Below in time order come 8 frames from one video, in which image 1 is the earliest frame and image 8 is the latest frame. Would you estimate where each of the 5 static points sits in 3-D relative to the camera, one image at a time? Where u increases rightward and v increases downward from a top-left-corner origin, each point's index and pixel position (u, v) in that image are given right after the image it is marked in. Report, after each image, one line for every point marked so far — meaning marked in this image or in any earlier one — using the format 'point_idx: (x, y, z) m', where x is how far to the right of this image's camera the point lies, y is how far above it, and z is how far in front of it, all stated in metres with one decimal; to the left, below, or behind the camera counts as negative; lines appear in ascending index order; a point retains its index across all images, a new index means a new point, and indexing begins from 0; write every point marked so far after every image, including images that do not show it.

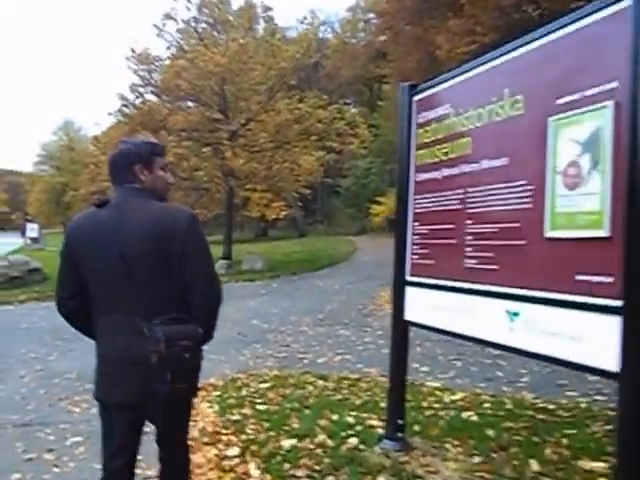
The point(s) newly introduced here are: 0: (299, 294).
0: (-0.4, -1.3, +18.9) m
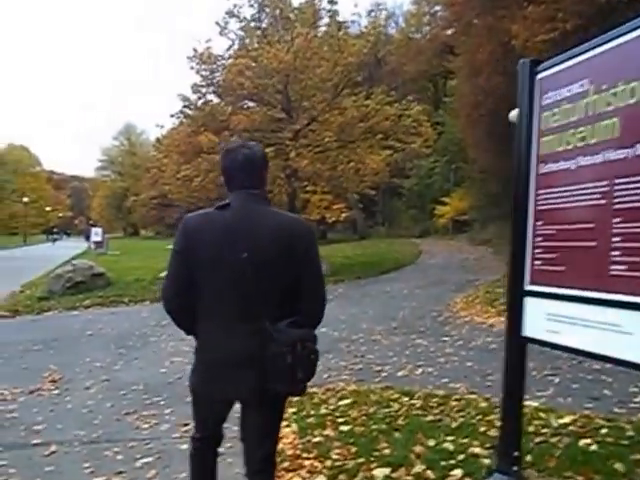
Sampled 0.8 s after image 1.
0: (+1.2, -1.4, +18.0) m
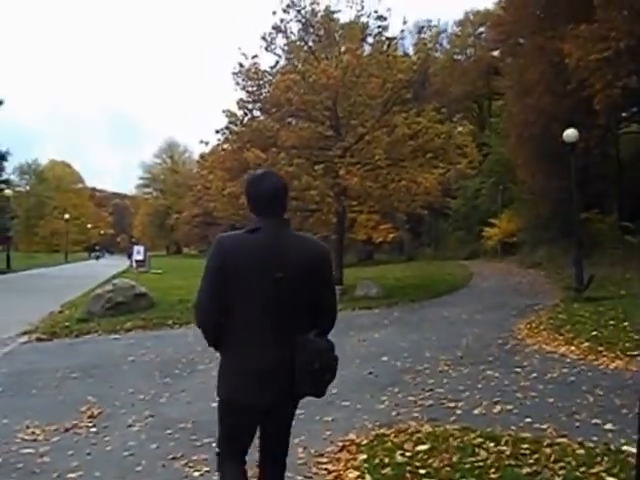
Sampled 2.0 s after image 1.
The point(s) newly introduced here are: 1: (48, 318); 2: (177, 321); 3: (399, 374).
0: (+2.3, -1.8, +17.1) m
1: (-6.7, -1.9, +19.8) m
2: (-3.3, -1.9, +18.5) m
3: (+1.2, -2.0, +11.9) m
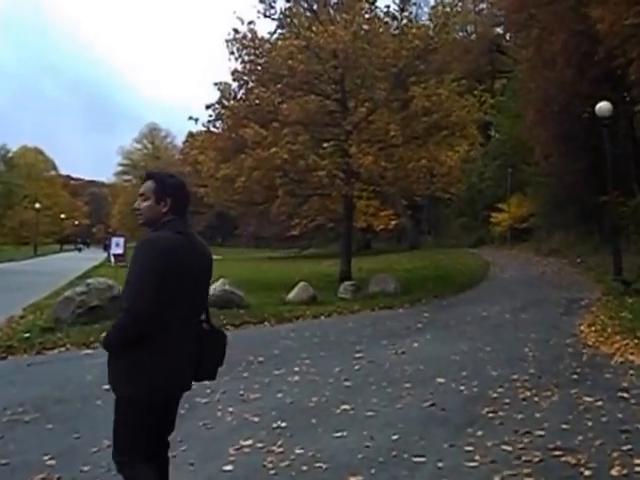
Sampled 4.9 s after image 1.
0: (+2.7, -1.6, +14.2) m
1: (-6.4, -1.8, +16.6) m
2: (-3.0, -1.7, +15.4) m
3: (+1.7, -1.9, +8.9) m
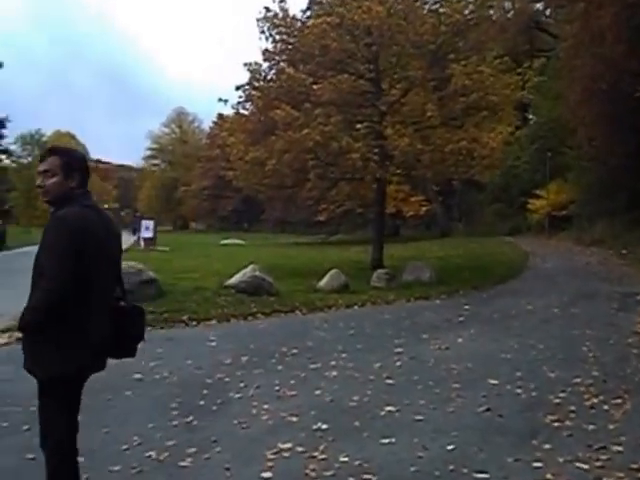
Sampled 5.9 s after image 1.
0: (+3.3, -1.4, +13.3) m
1: (-5.7, -1.4, +16.0) m
2: (-2.3, -1.4, +14.7) m
3: (+2.1, -1.7, +8.0) m
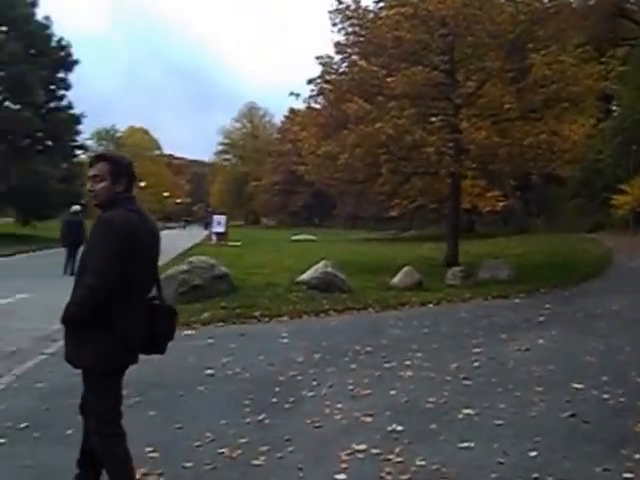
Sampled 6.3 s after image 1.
0: (+4.5, -1.3, +12.7) m
1: (-4.3, -1.3, +16.2) m
2: (-1.0, -1.3, +14.6) m
3: (+2.9, -1.7, +7.6) m
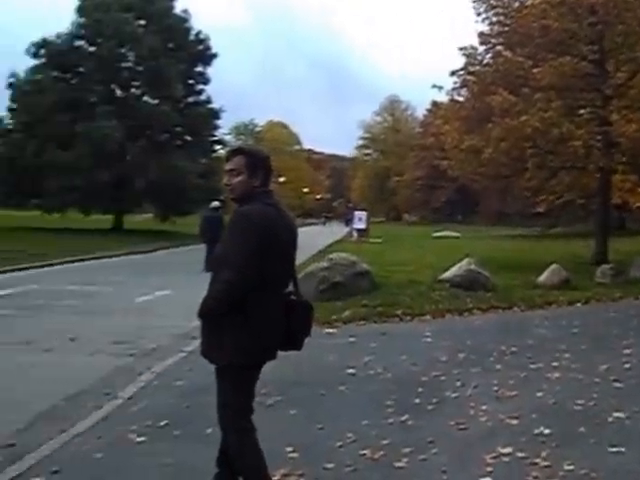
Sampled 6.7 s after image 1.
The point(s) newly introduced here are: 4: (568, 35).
0: (+6.6, -1.3, +11.3) m
1: (-1.4, -1.2, +16.3) m
2: (+1.6, -1.3, +14.1) m
3: (+4.1, -1.7, +6.6) m
4: (+6.0, +5.0, +18.9) m
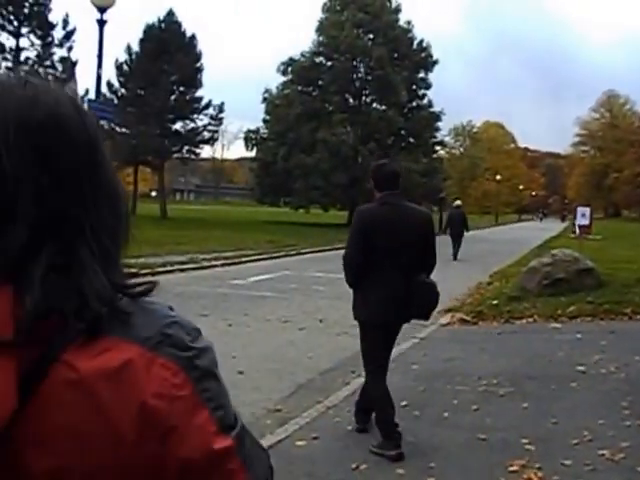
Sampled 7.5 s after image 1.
0: (+9.6, -1.2, +9.5) m
1: (+3.1, -1.1, +16.3) m
2: (+5.4, -1.2, +13.4) m
3: (+6.1, -1.6, +5.5) m
4: (+10.9, +5.0, +17.0) m
